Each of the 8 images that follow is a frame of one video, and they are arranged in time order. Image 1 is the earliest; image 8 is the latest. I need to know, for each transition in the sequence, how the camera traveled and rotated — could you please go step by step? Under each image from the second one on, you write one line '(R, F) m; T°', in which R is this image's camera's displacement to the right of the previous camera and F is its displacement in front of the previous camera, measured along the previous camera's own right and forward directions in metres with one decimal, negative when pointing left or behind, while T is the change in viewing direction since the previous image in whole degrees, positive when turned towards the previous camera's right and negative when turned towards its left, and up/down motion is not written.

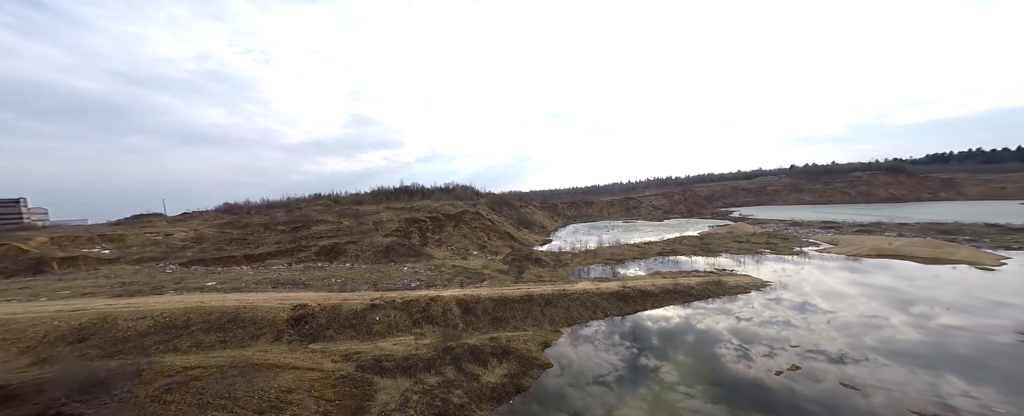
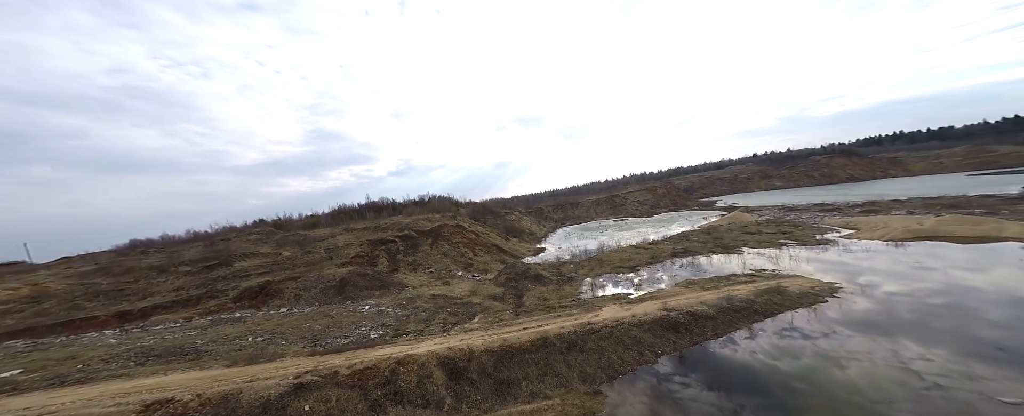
(-0.6, +3.8) m; +4°
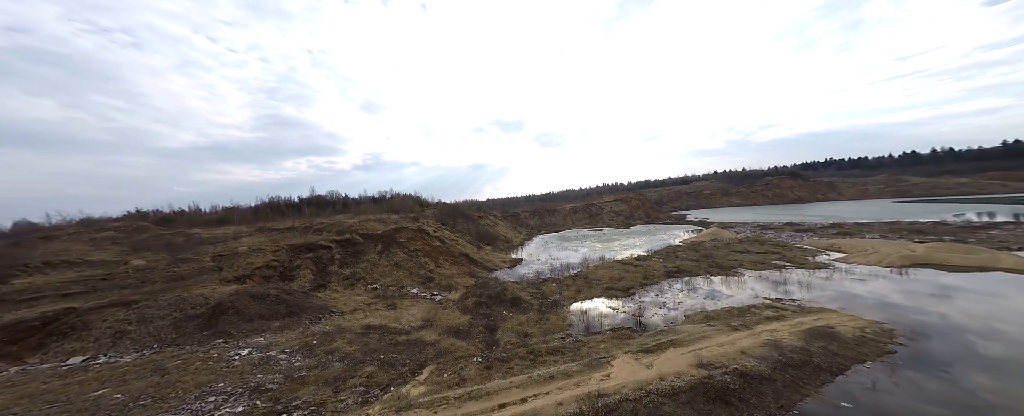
(-0.2, +3.6) m; +6°
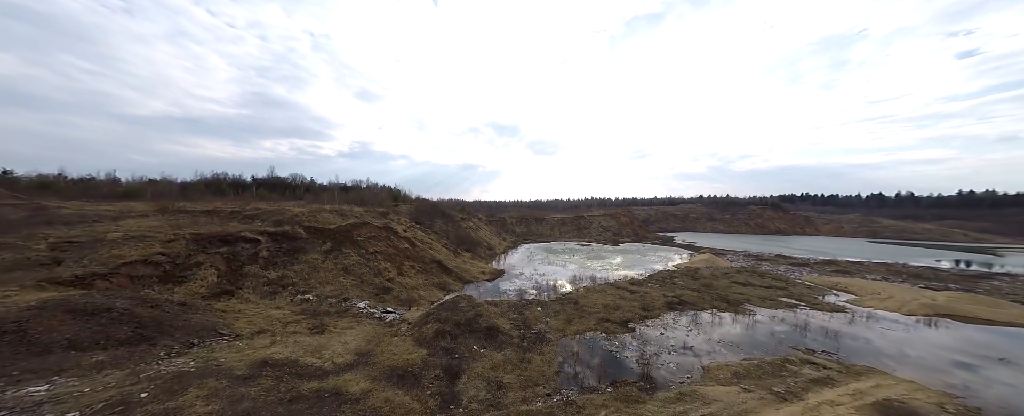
(+0.1, +2.8) m; +3°
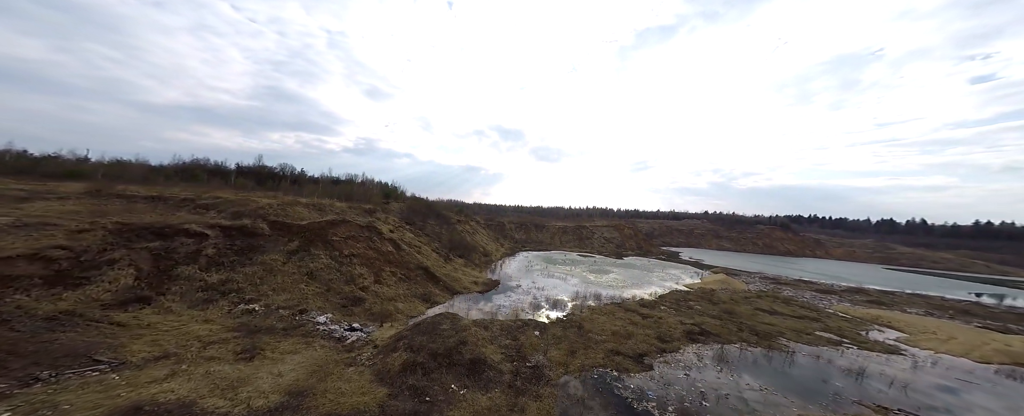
(+0.2, +2.0) m; -1°
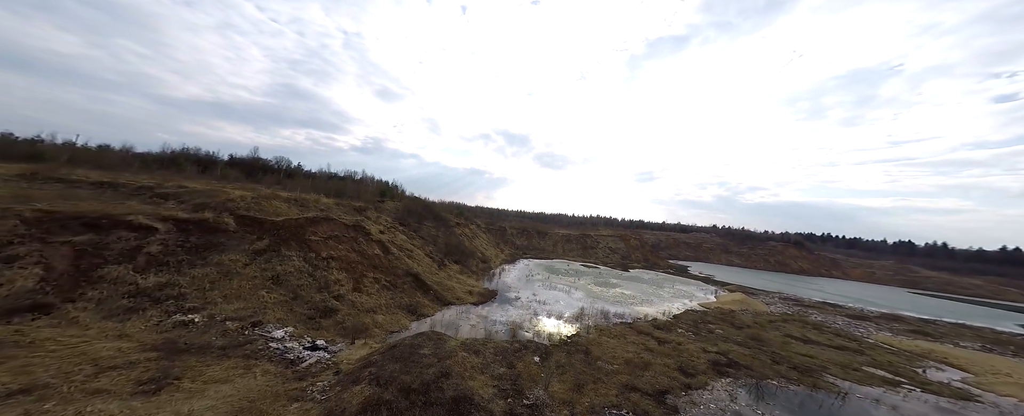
(+0.2, +1.6) m; -1°
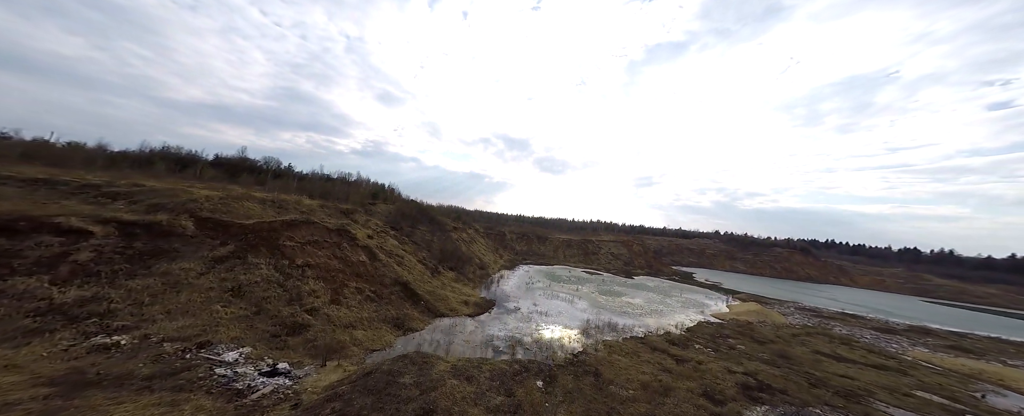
(0.0, +1.3) m; 0°
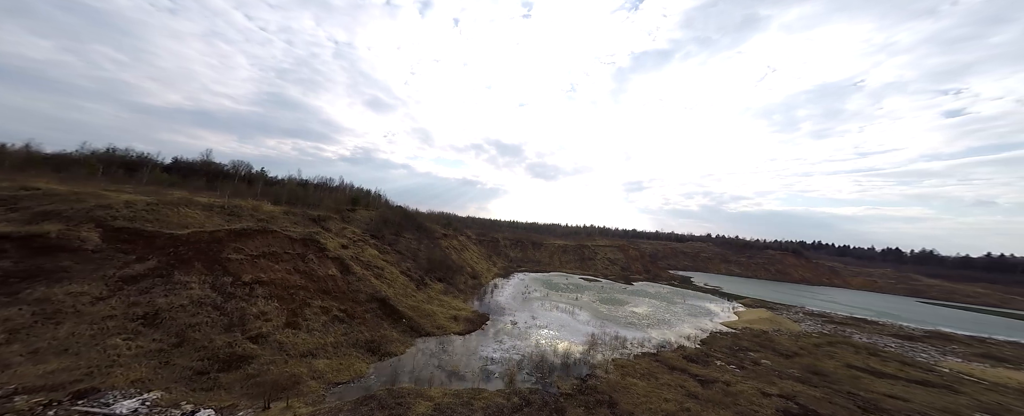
(-0.1, +1.6) m; +1°
